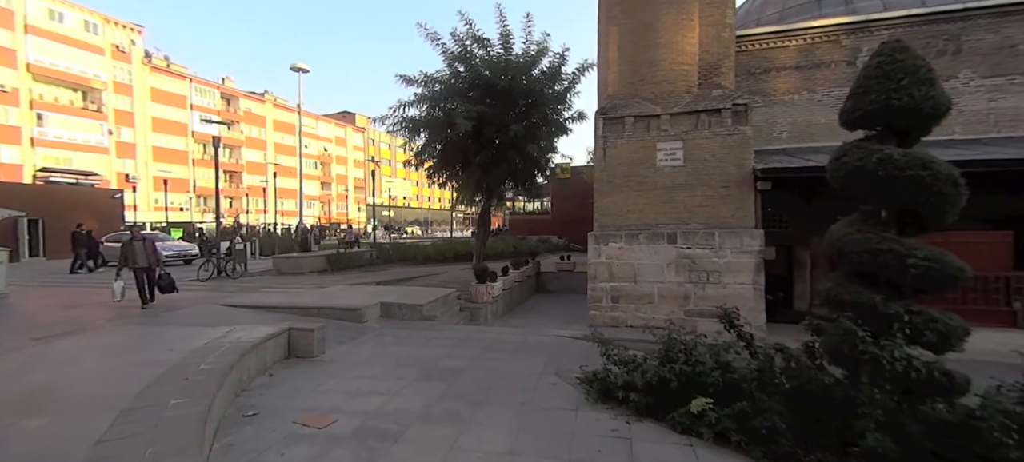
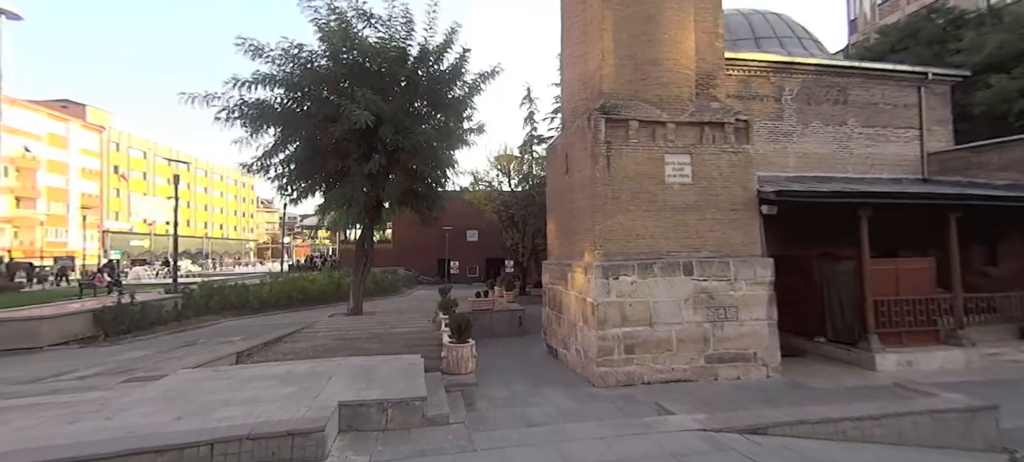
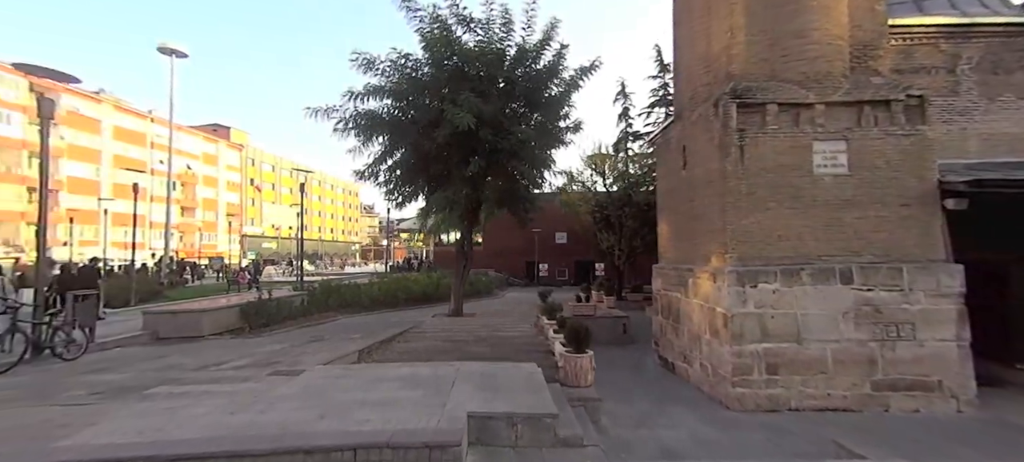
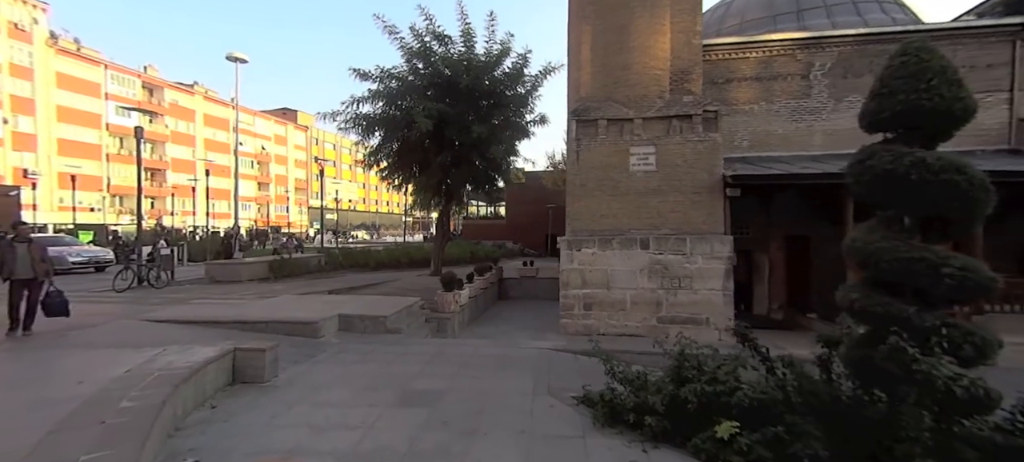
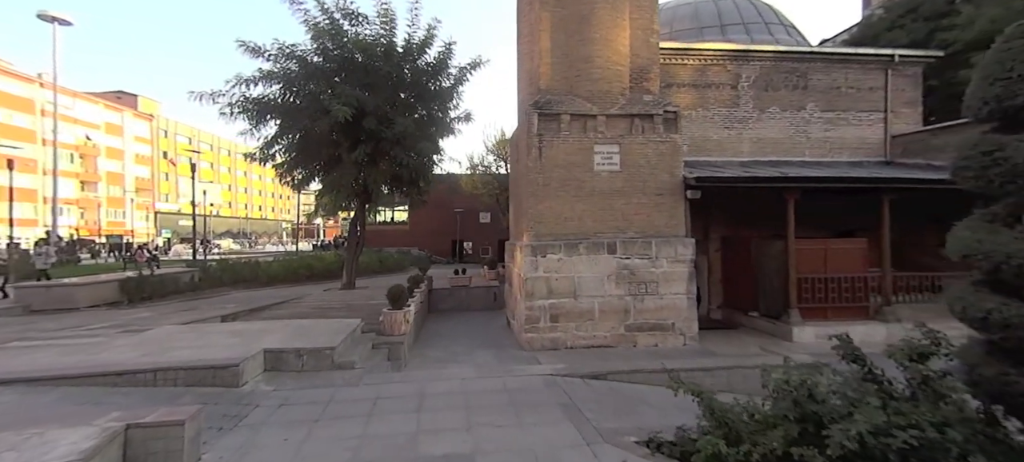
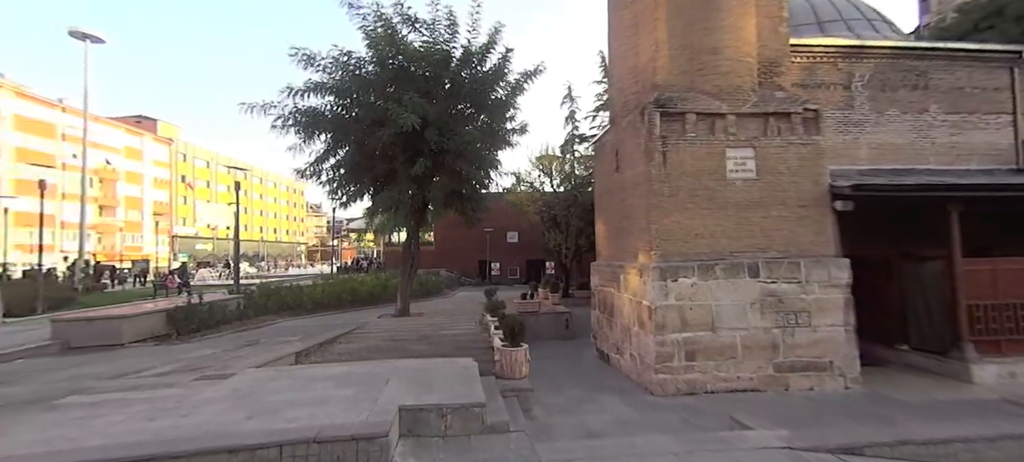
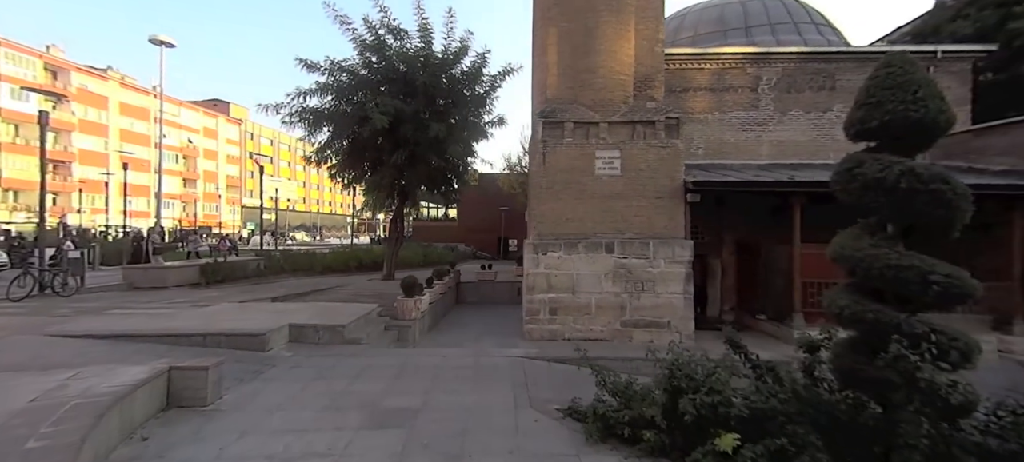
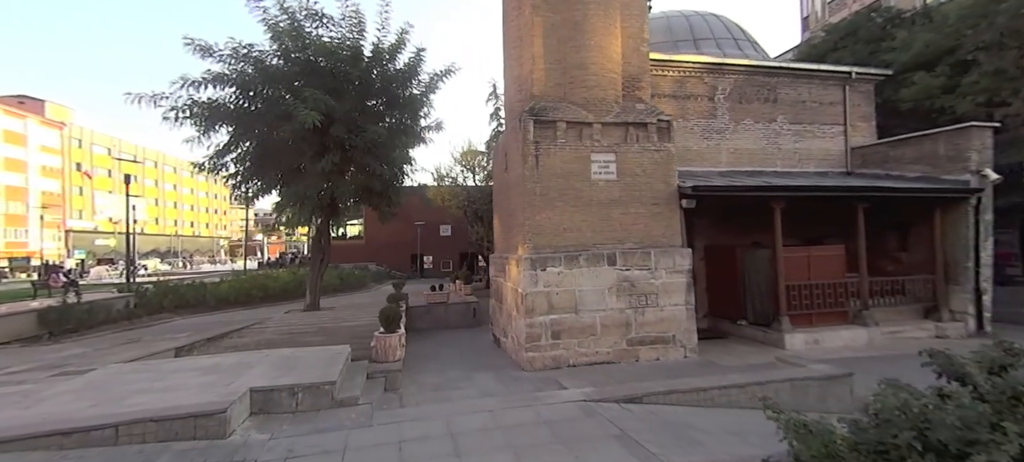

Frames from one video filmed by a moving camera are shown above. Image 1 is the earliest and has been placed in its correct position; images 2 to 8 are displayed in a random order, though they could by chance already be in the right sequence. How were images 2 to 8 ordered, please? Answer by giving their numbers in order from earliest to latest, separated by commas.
4, 7, 5, 8, 2, 6, 3
